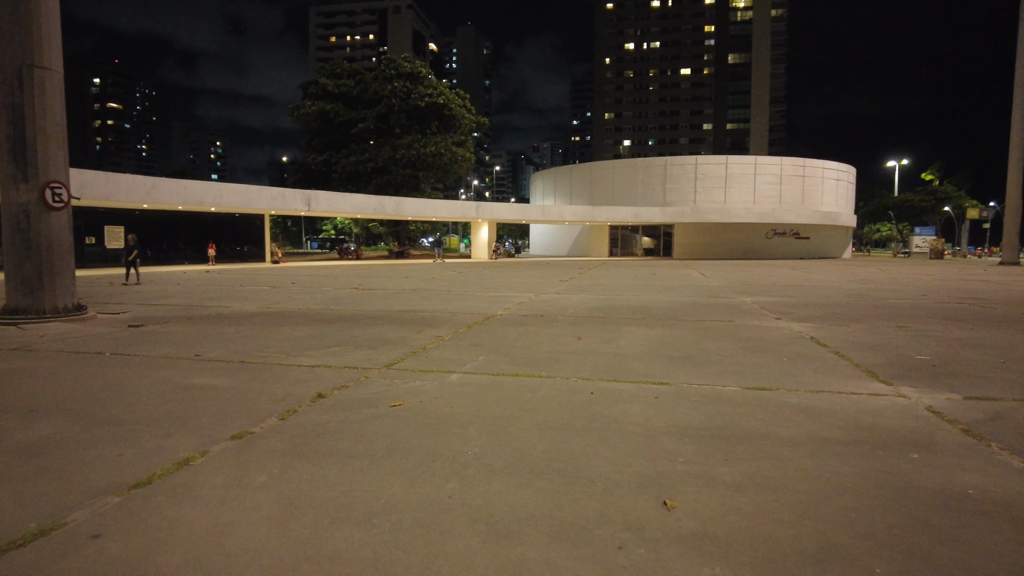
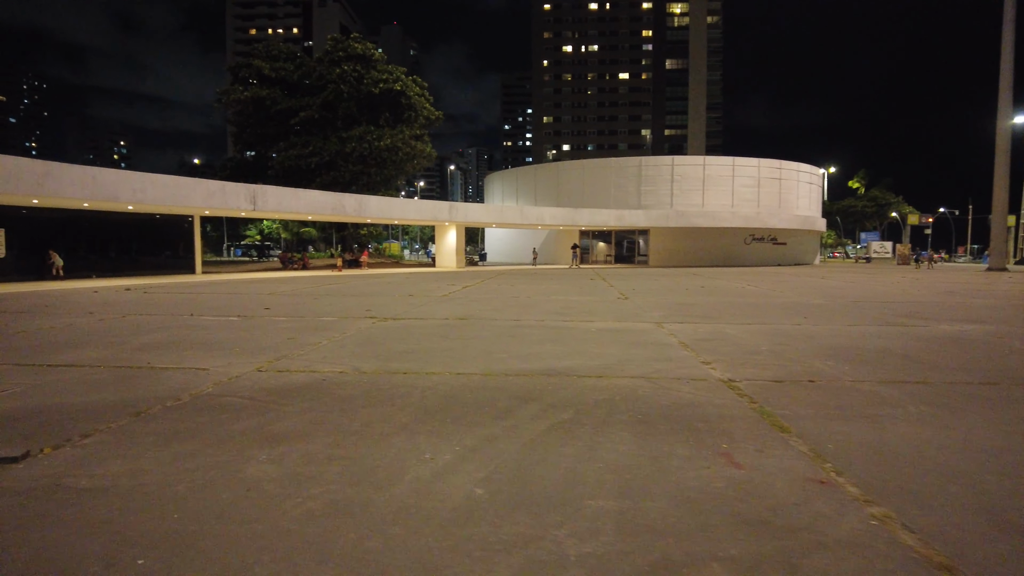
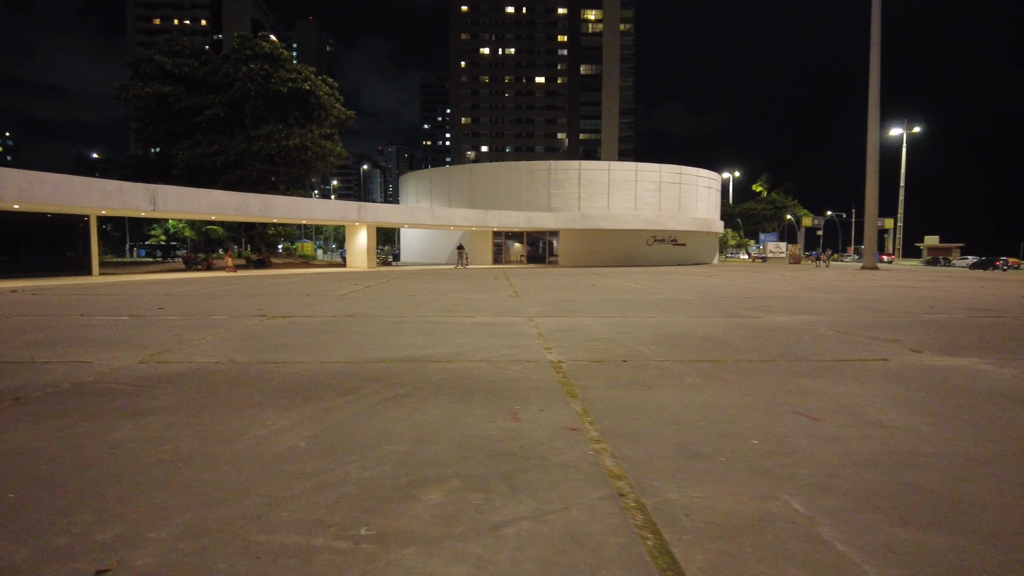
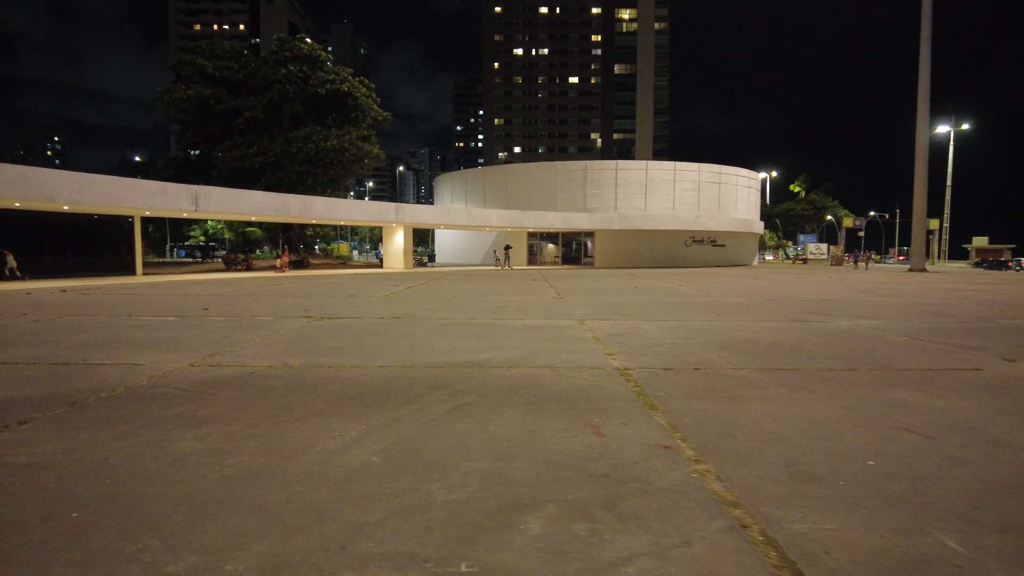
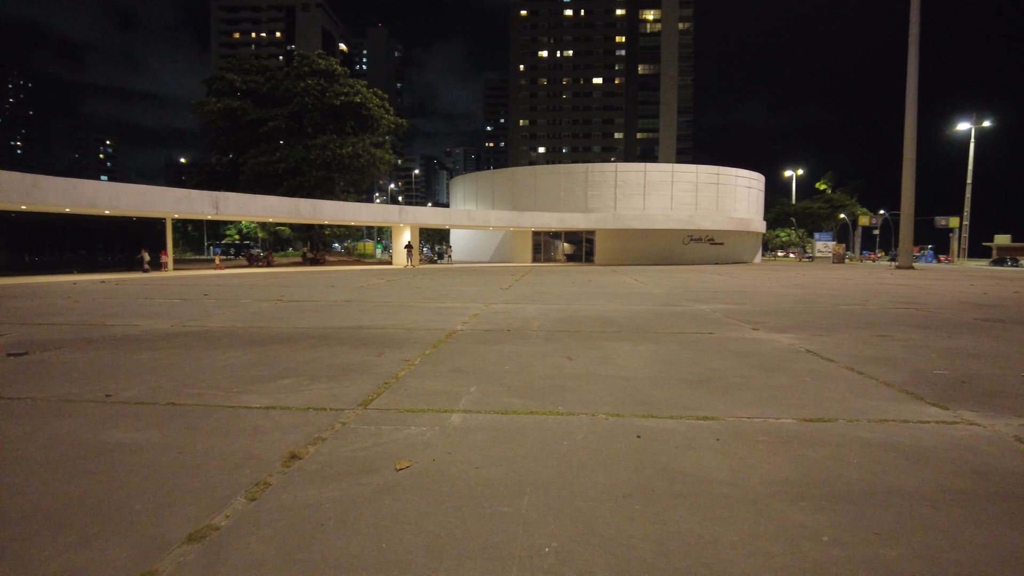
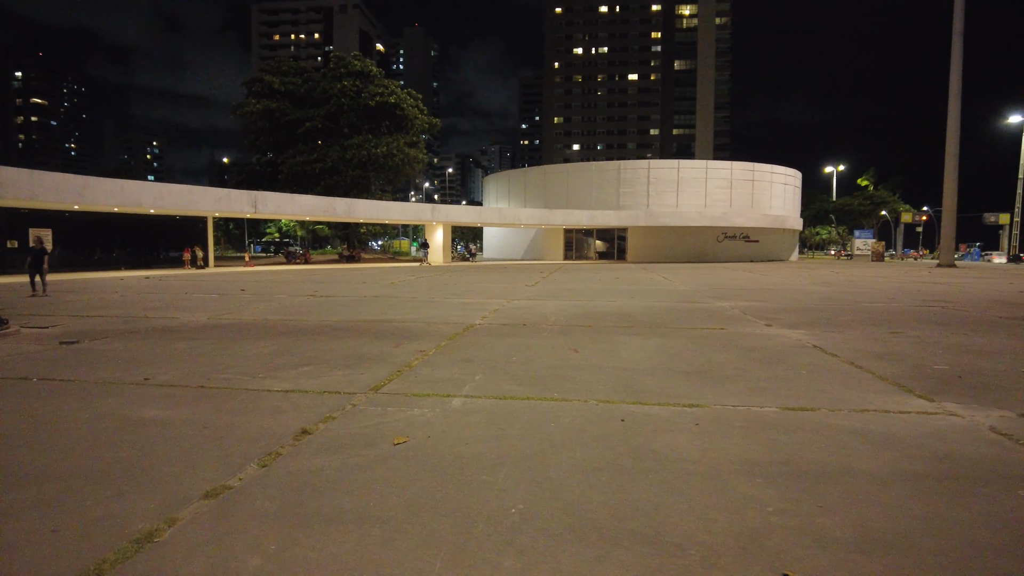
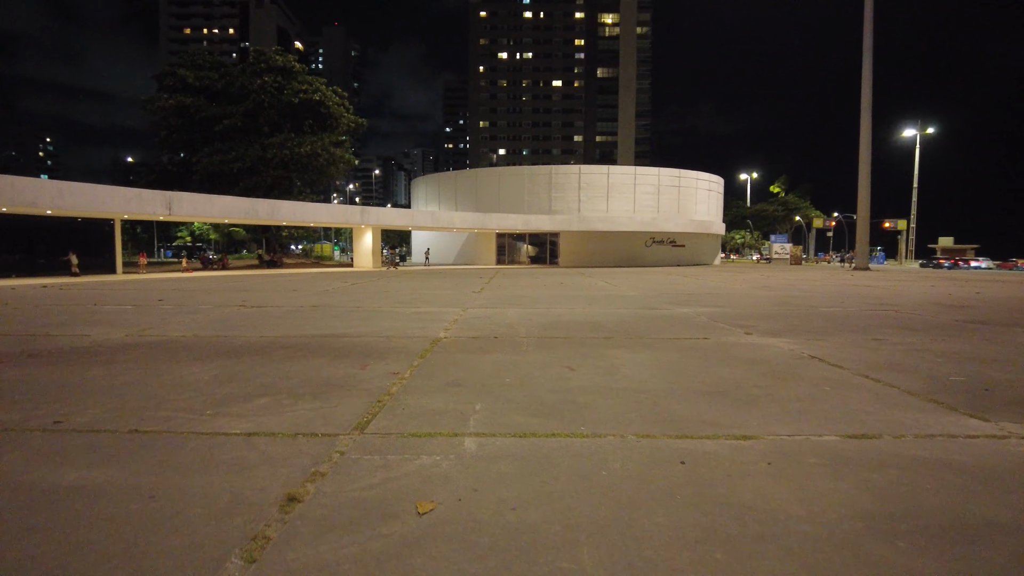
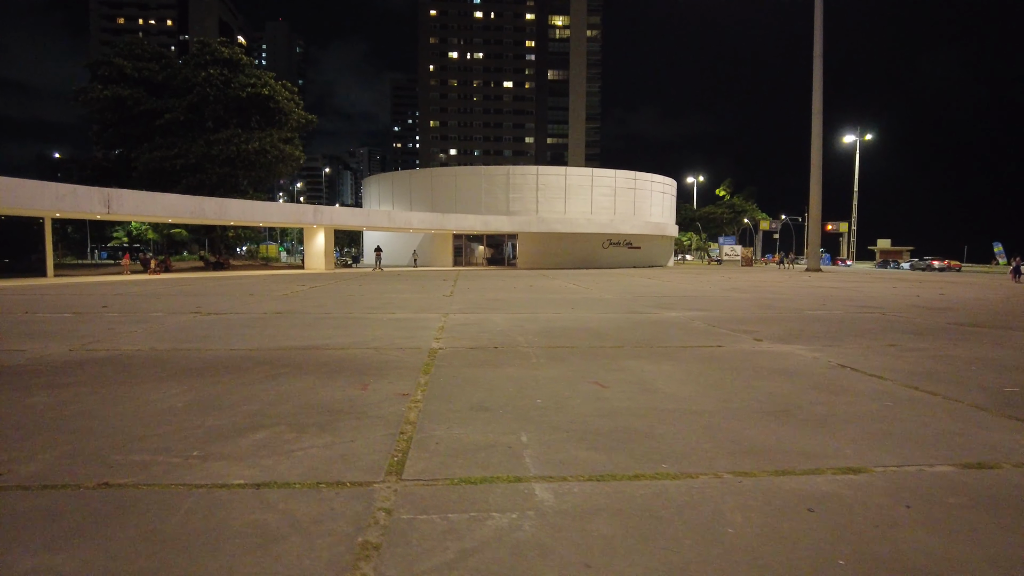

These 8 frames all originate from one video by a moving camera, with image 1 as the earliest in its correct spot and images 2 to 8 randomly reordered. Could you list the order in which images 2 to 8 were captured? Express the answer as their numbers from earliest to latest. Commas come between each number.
6, 5, 7, 8, 3, 4, 2
